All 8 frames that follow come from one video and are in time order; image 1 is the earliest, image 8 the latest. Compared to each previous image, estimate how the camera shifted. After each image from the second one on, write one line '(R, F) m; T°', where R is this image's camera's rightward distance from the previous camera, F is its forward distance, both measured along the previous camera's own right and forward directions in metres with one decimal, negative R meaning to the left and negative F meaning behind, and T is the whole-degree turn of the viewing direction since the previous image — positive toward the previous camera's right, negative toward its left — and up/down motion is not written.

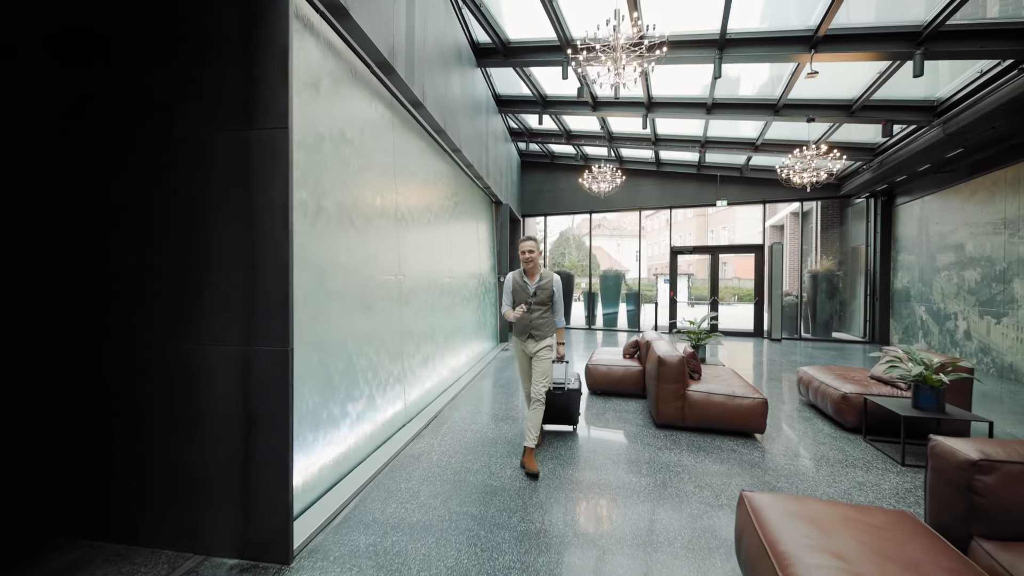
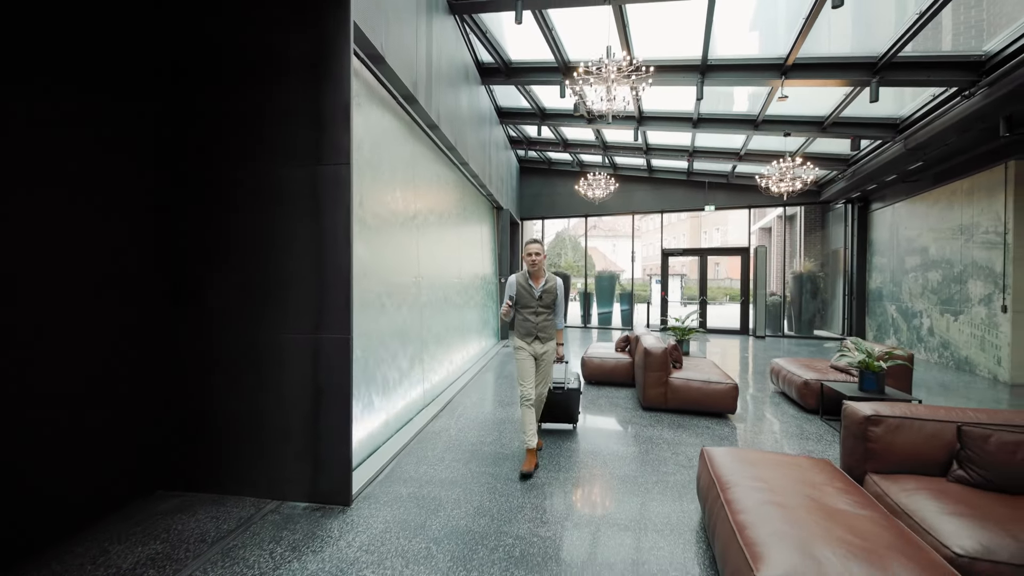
(-0.1, -0.5) m; +1°
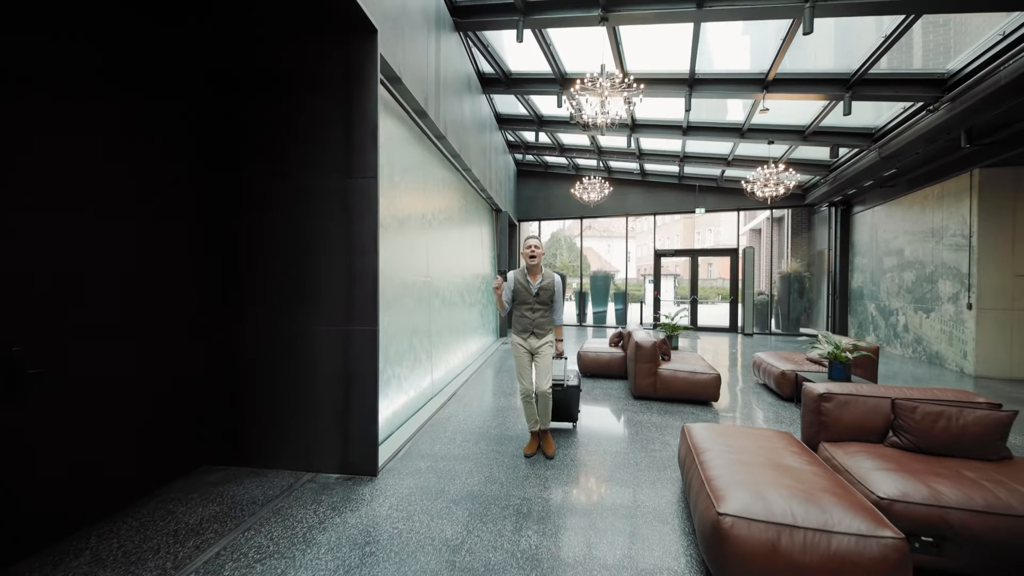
(-0.1, -0.3) m; +1°
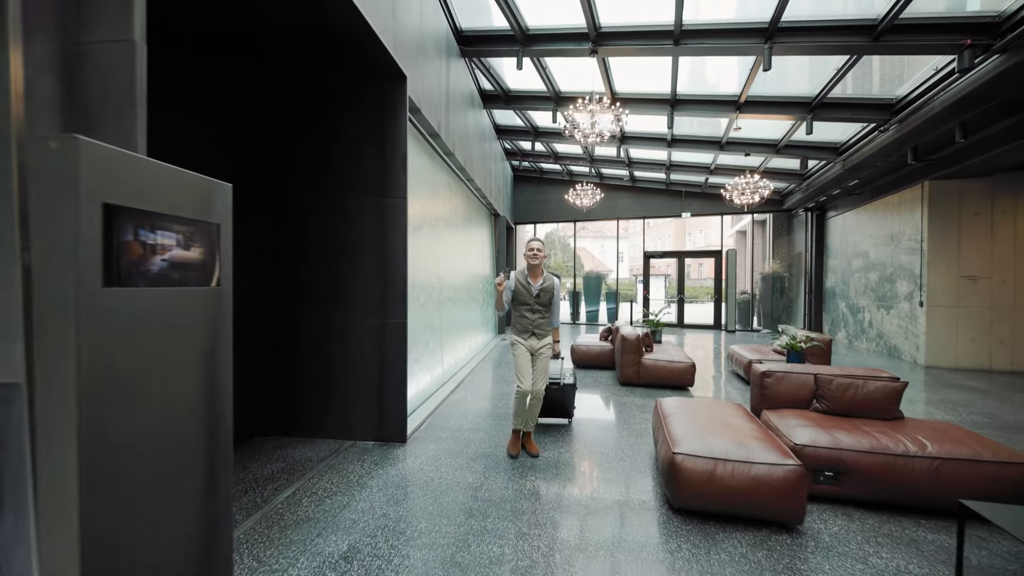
(-0.1, -0.6) m; +1°
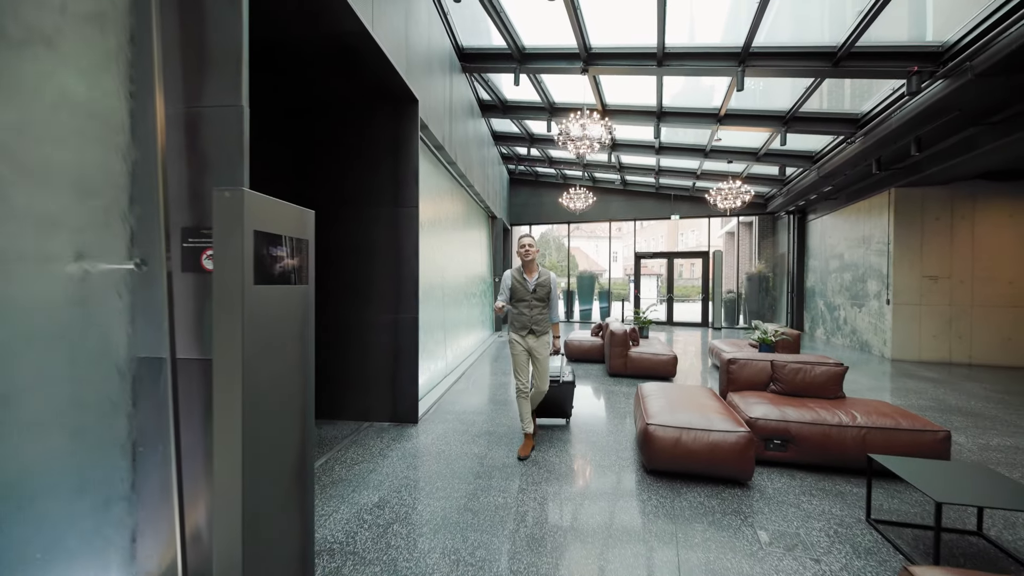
(0.0, -0.4) m; +1°
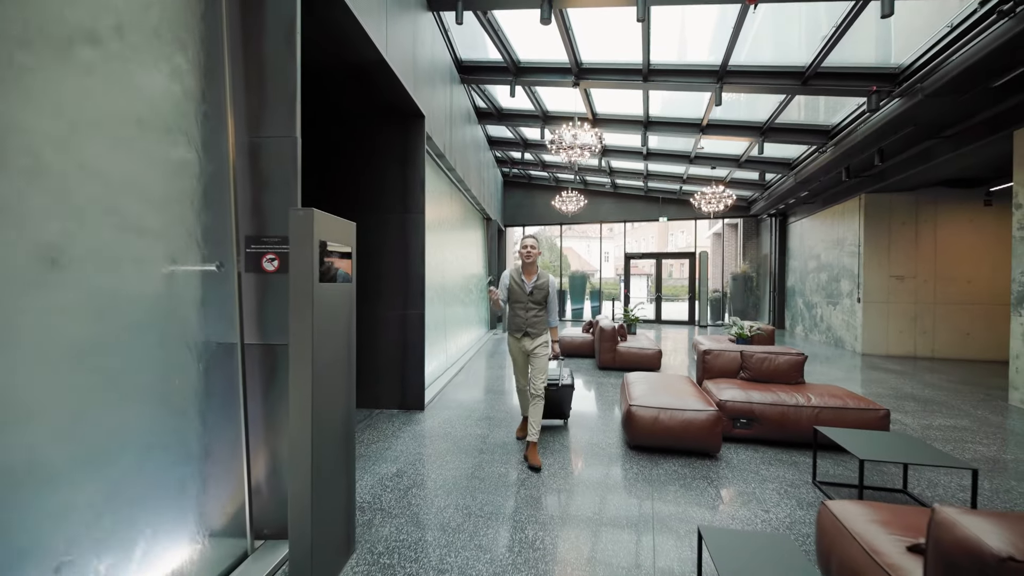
(-0.1, -0.4) m; +1°
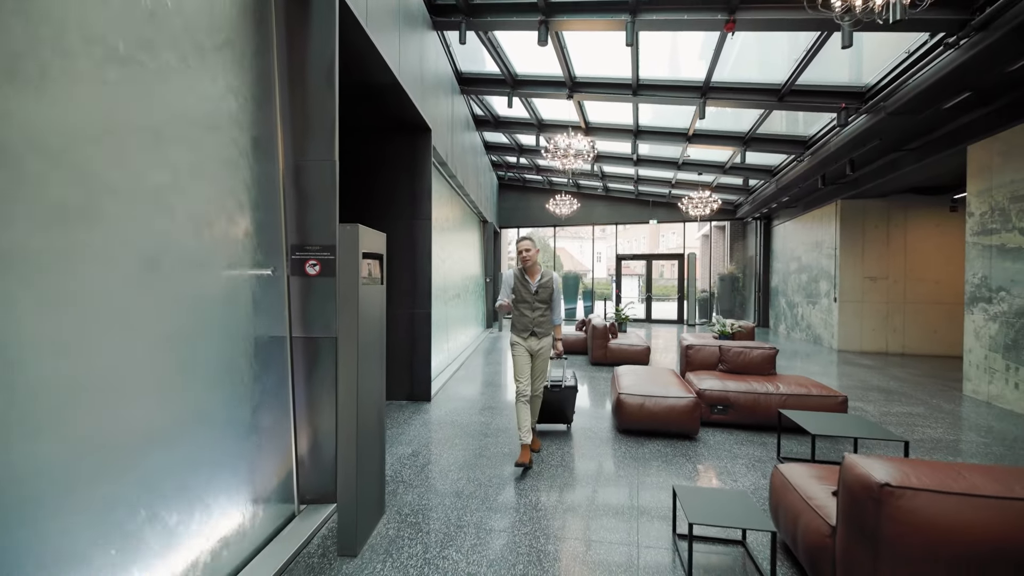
(-0.1, -0.3) m; +1°
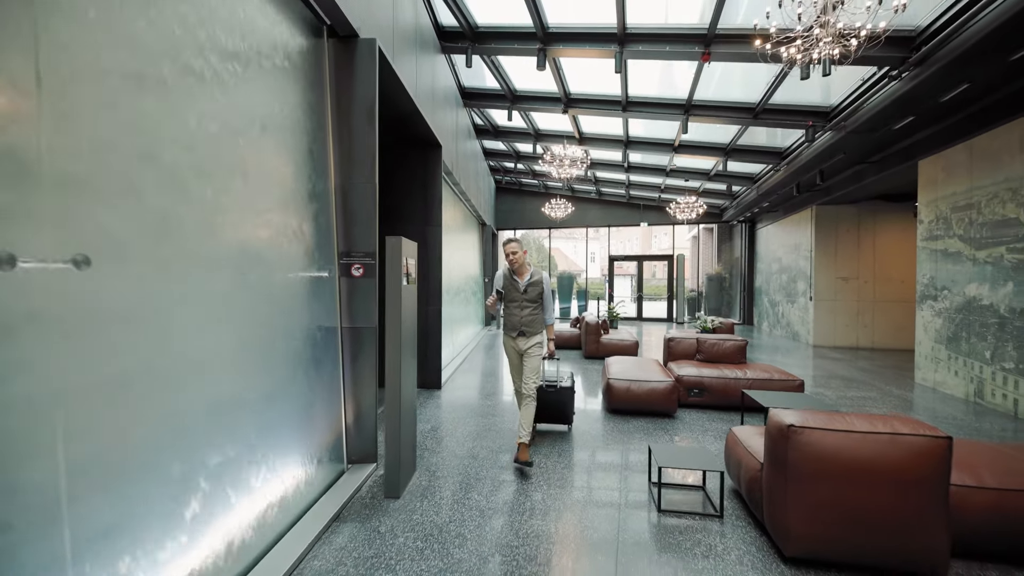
(-0.1, -0.5) m; +1°
